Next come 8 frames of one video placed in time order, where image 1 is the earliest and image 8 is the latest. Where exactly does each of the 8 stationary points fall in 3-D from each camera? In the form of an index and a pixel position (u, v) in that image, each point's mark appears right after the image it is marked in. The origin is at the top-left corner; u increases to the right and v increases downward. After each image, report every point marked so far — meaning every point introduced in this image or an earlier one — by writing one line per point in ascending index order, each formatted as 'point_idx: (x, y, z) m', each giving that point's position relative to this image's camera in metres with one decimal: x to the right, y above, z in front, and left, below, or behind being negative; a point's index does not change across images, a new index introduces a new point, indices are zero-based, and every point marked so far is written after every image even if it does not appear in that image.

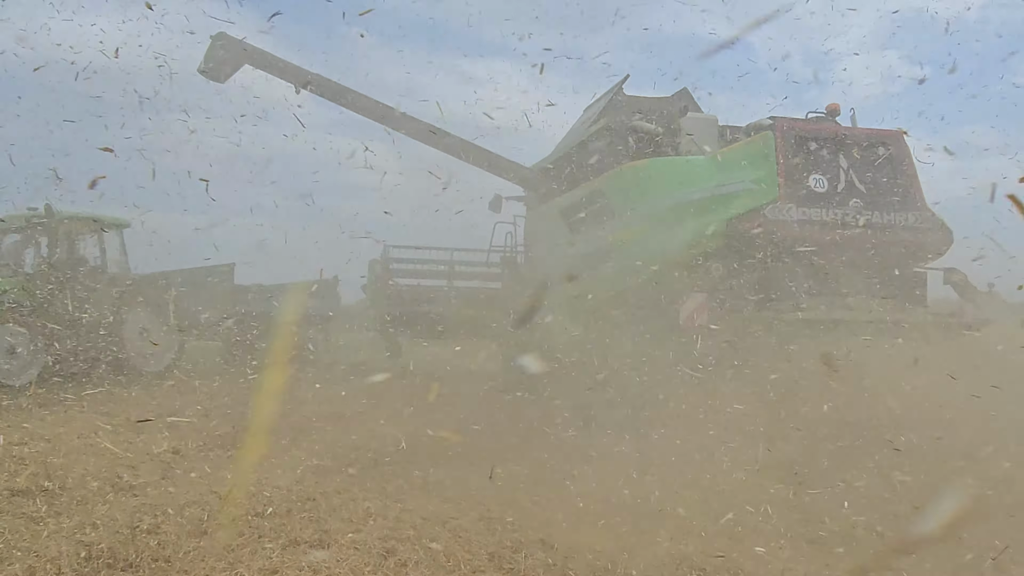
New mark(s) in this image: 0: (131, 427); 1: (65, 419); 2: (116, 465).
0: (-2.6, -1.0, +5.5) m
1: (-3.1, -0.9, +5.5) m
2: (-2.2, -1.0, +4.3) m
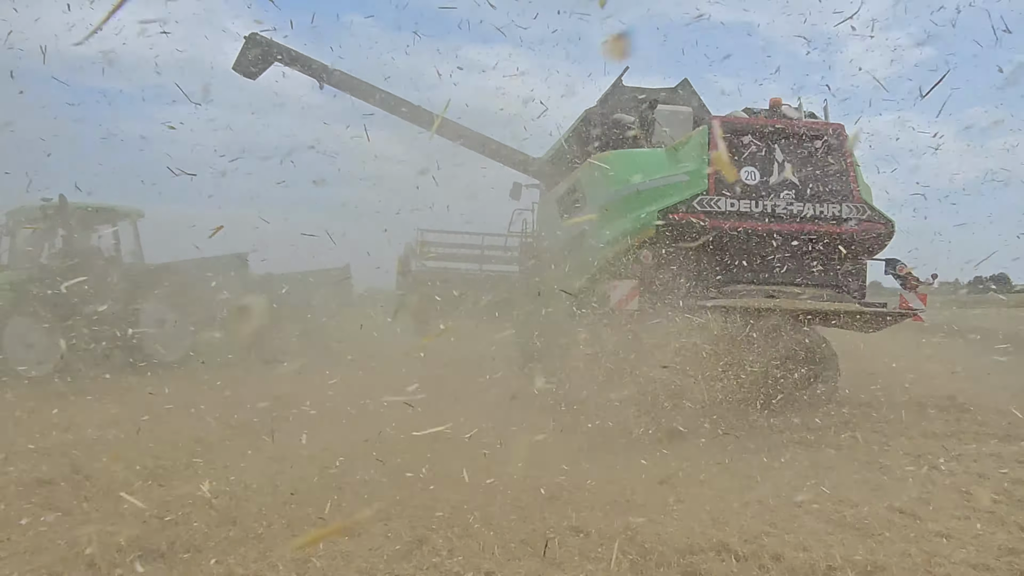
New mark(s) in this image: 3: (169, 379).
0: (-2.5, -0.9, +5.4) m
1: (-3.0, -0.9, +5.5) m
2: (-2.0, -0.9, +4.3) m
3: (-3.1, -0.8, +7.0) m
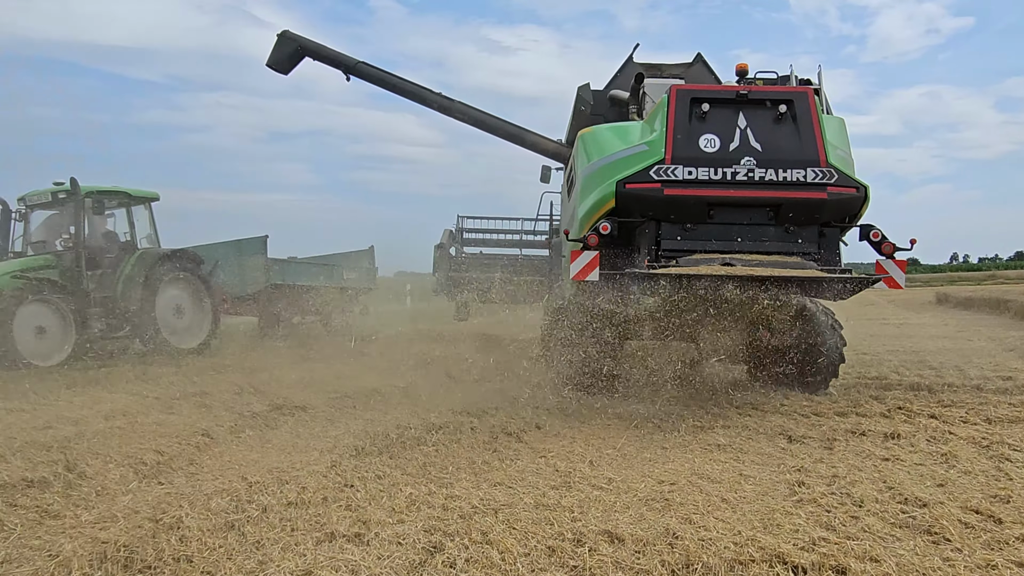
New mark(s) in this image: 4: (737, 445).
0: (-2.3, -0.8, +5.2) m
1: (-2.8, -0.8, +5.3) m
2: (-1.9, -0.8, +4.0) m
3: (-2.8, -0.7, +6.8) m
4: (+1.3, -0.9, +4.4) m
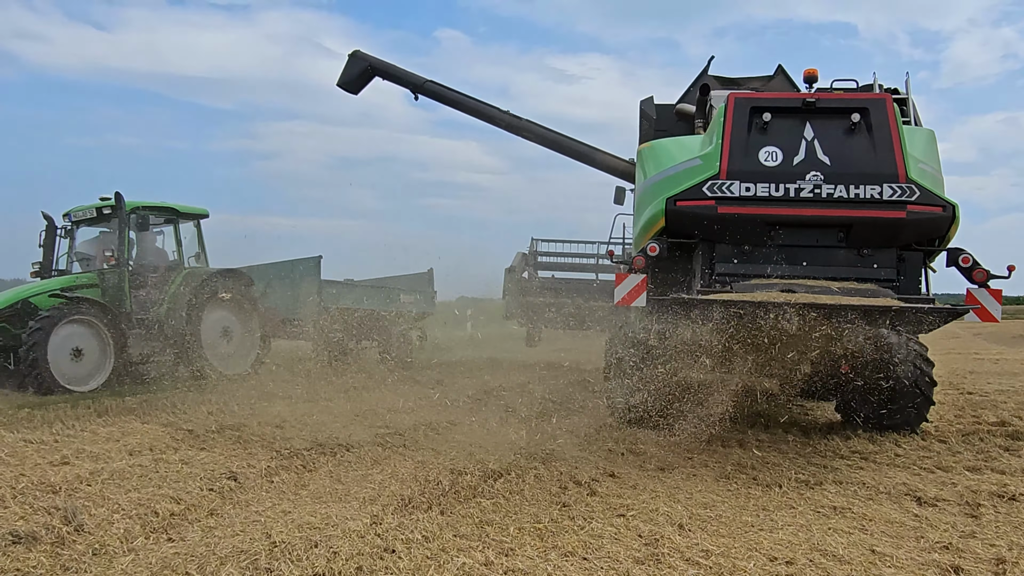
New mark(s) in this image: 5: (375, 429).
0: (-1.9, -0.9, +4.7) m
1: (-2.4, -0.9, +4.8) m
2: (-1.6, -0.9, +3.5) m
3: (-2.3, -0.9, +6.4) m
4: (+1.6, -1.0, +3.6) m
5: (-0.9, -1.0, +5.4) m
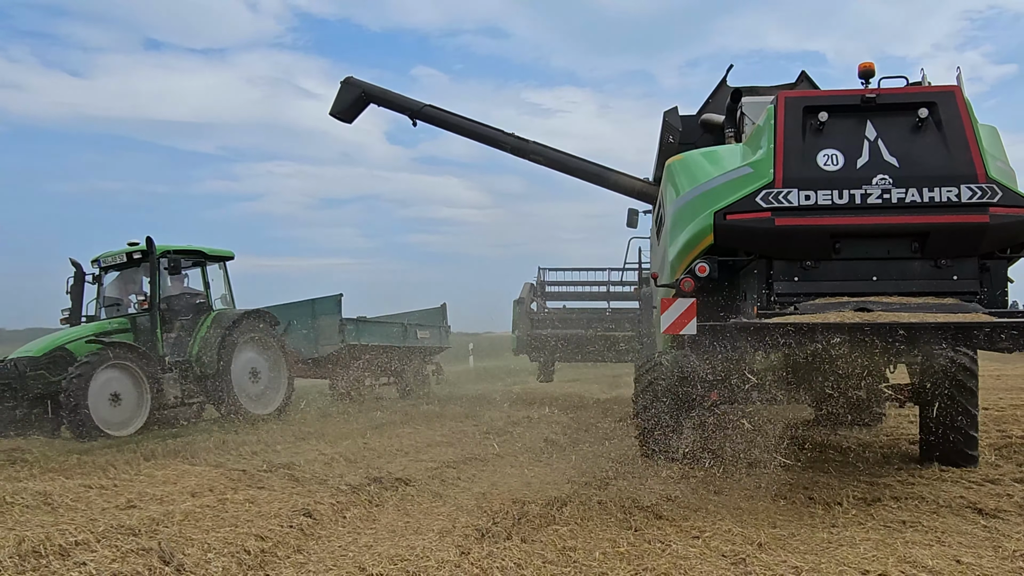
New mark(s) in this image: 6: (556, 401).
0: (-1.6, -1.2, +4.7) m
1: (-2.0, -1.1, +4.8) m
2: (-1.2, -1.1, +3.5) m
3: (-2.0, -1.2, +6.4) m
4: (+1.9, -1.1, +3.7) m
5: (-0.6, -1.2, +5.5) m
6: (+0.5, -1.4, +9.5) m
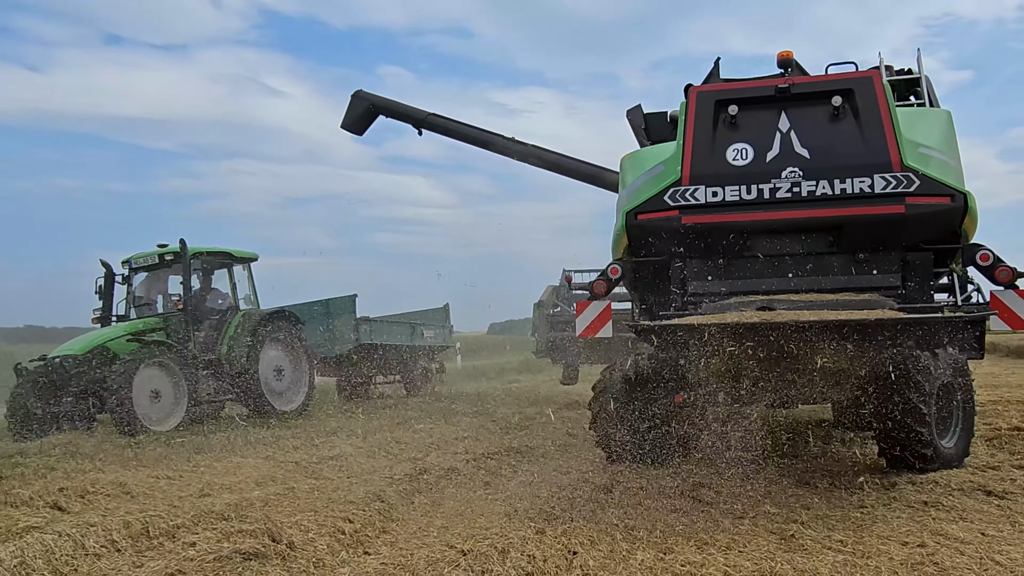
0: (-1.3, -1.2, +5.0) m
1: (-1.8, -1.1, +5.0) m
2: (-0.9, -1.1, +3.8) m
3: (-1.8, -1.2, +6.6) m
4: (+2.3, -1.1, +4.1) m
5: (-0.4, -1.2, +5.8) m
6: (+0.6, -1.4, +9.8) m
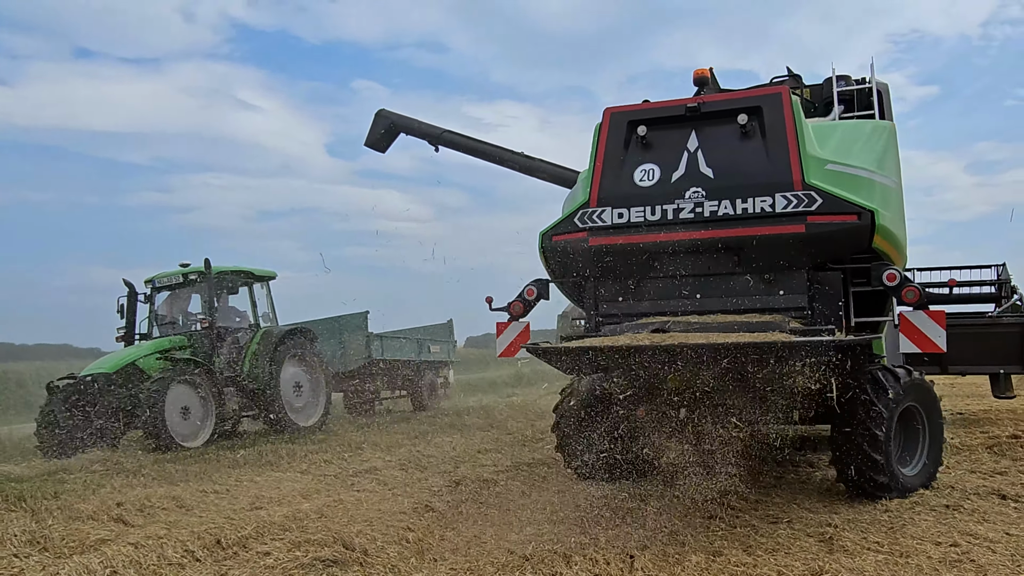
0: (-1.1, -1.3, +5.1) m
1: (-1.5, -1.3, +5.2) m
2: (-0.6, -1.2, +3.9) m
3: (-1.6, -1.3, +6.7) m
4: (+2.5, -1.2, +4.3) m
5: (-0.2, -1.3, +5.9) m
6: (+0.7, -1.6, +10.0) m
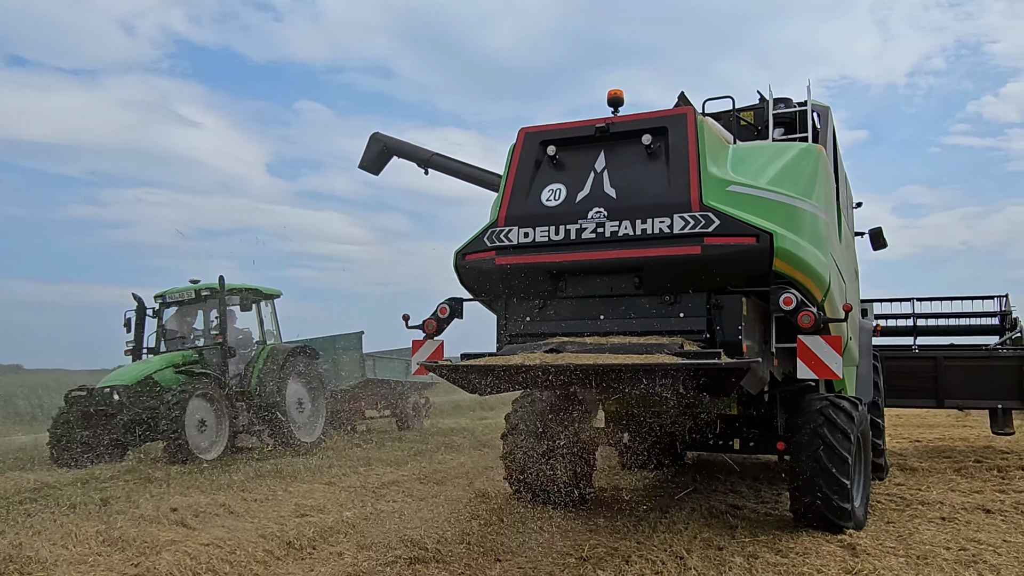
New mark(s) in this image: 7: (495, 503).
0: (-0.9, -1.4, +5.3) m
1: (-1.4, -1.4, +5.3) m
2: (-0.4, -1.3, +4.2) m
3: (-1.6, -1.5, +6.9) m
4: (+2.7, -1.4, +4.8) m
5: (-0.1, -1.5, +6.2) m
6: (+0.5, -1.9, +10.3) m
7: (-0.1, -1.4, +5.2) m
